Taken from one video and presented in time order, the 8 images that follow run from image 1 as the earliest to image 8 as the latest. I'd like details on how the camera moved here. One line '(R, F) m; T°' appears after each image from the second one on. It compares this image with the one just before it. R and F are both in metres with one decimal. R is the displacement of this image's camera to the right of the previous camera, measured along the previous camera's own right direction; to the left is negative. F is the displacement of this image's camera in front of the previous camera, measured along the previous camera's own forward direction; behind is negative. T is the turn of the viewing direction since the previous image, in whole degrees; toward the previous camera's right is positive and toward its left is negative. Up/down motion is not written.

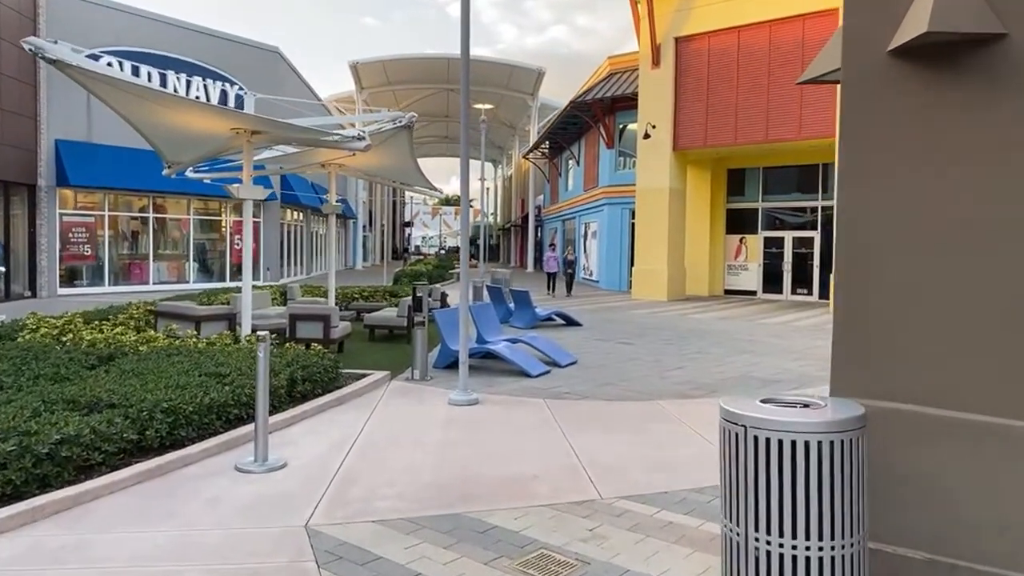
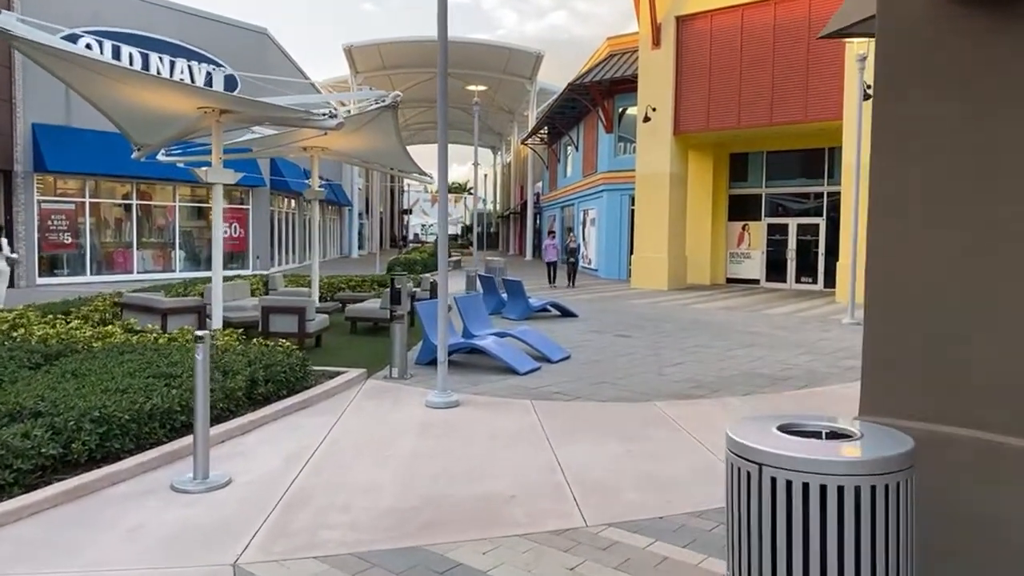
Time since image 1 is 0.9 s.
(+0.2, +0.8) m; 0°
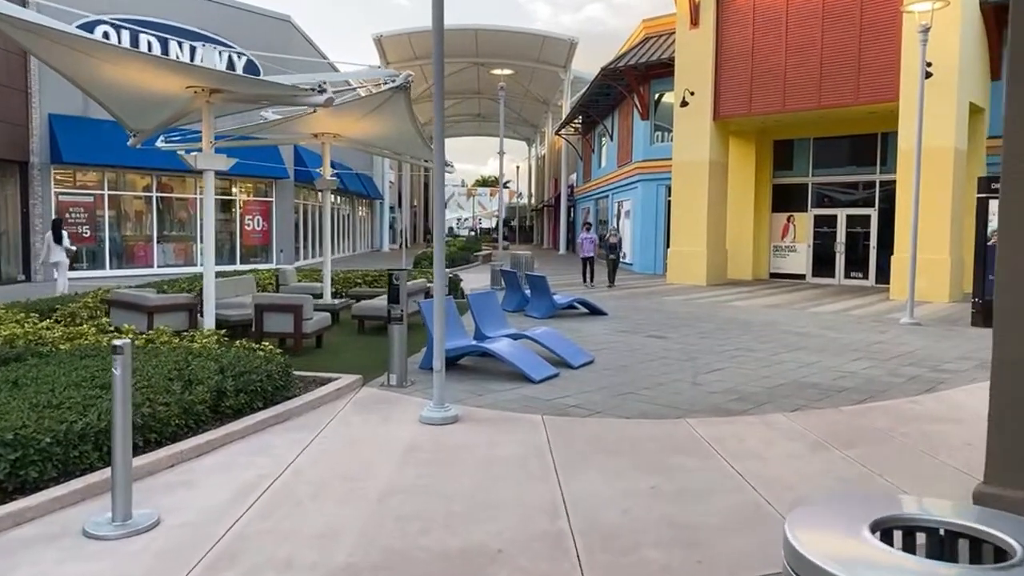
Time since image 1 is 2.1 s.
(+0.3, +1.1) m; -3°
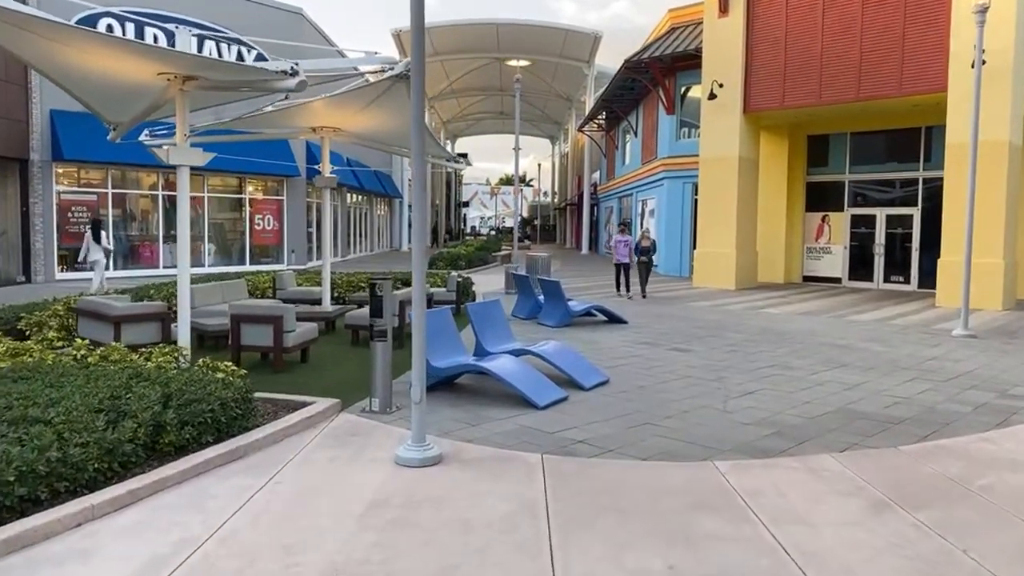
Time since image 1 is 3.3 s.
(+0.2, +1.1) m; -2°
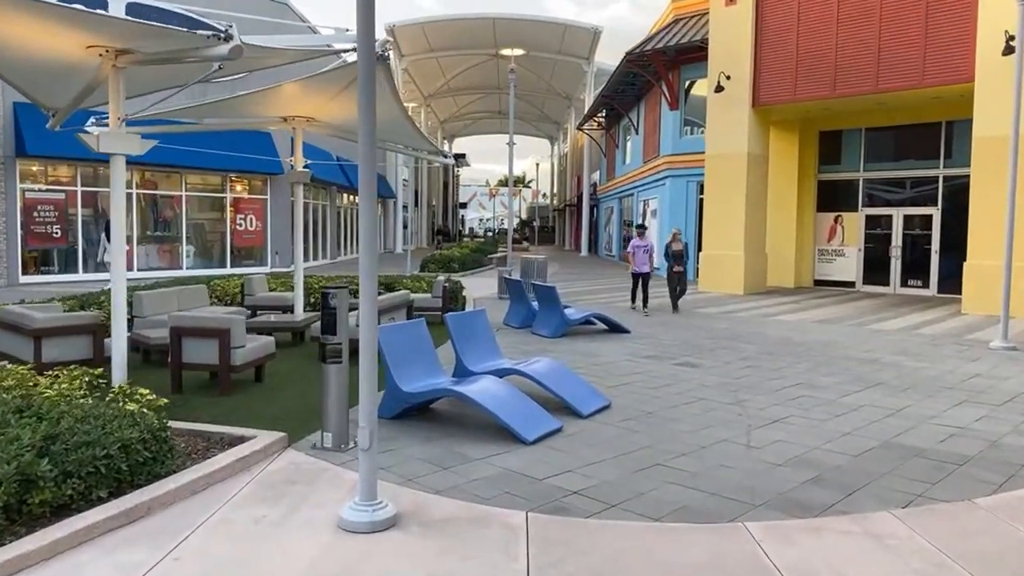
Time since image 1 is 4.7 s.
(+0.1, +1.3) m; 0°
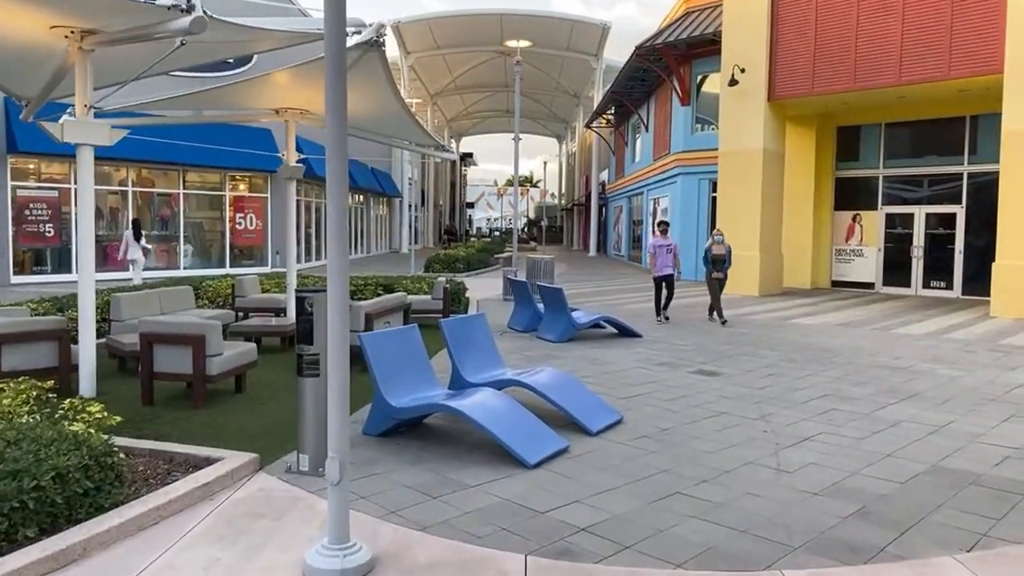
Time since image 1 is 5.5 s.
(+0.1, +0.7) m; -1°
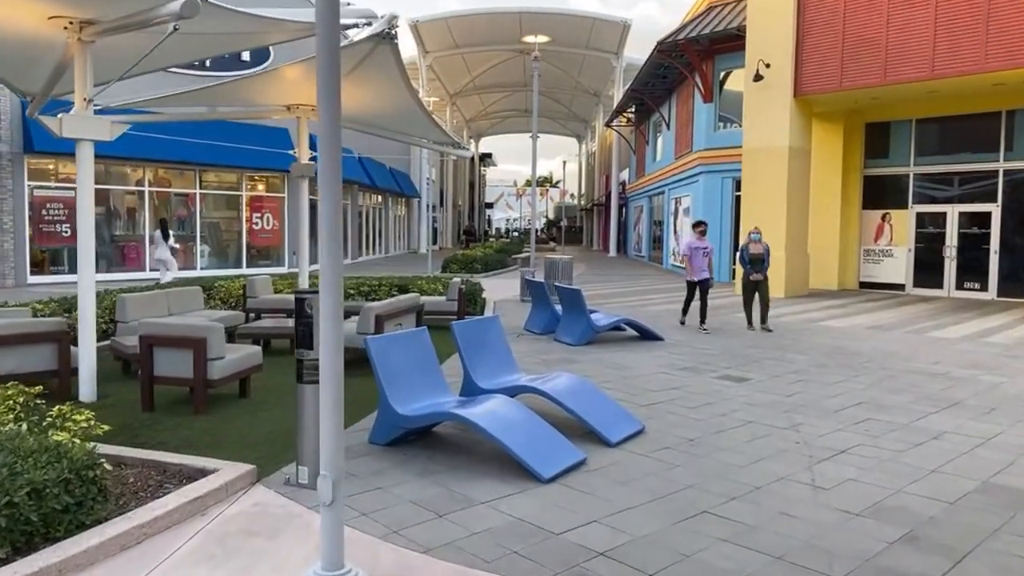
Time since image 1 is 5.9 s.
(0.0, +0.4) m; -2°
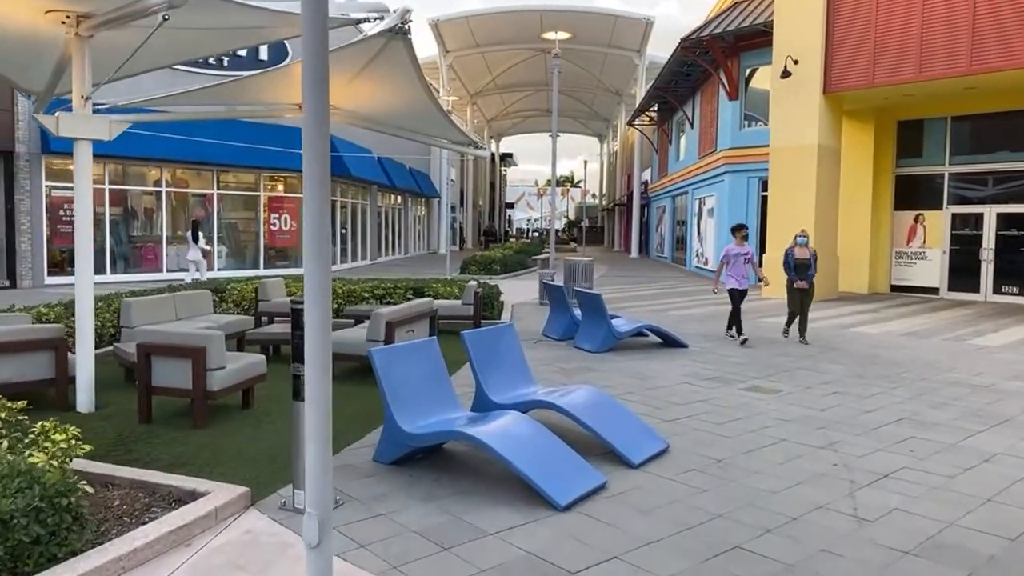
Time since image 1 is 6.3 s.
(0.0, +0.4) m; -2°
